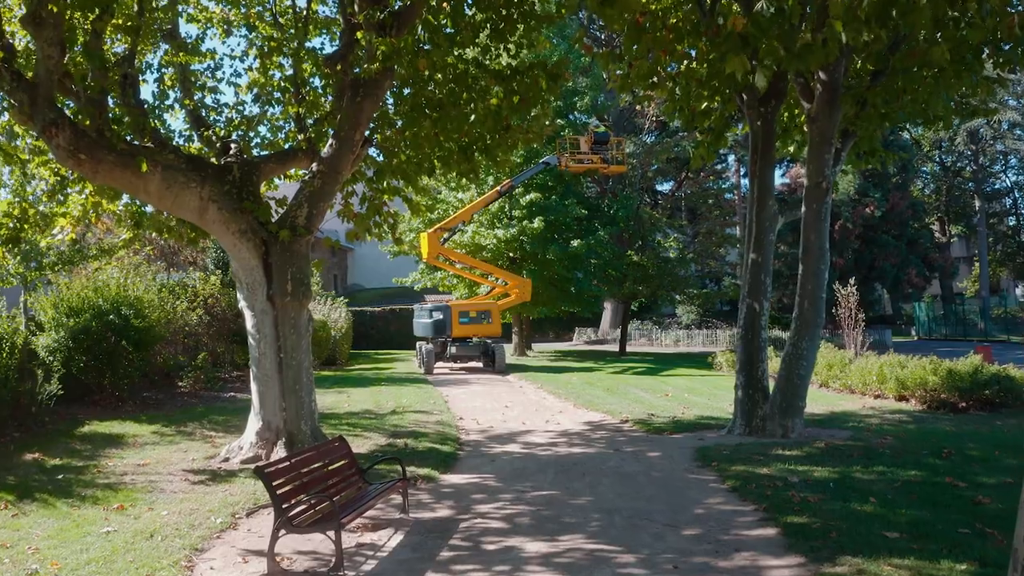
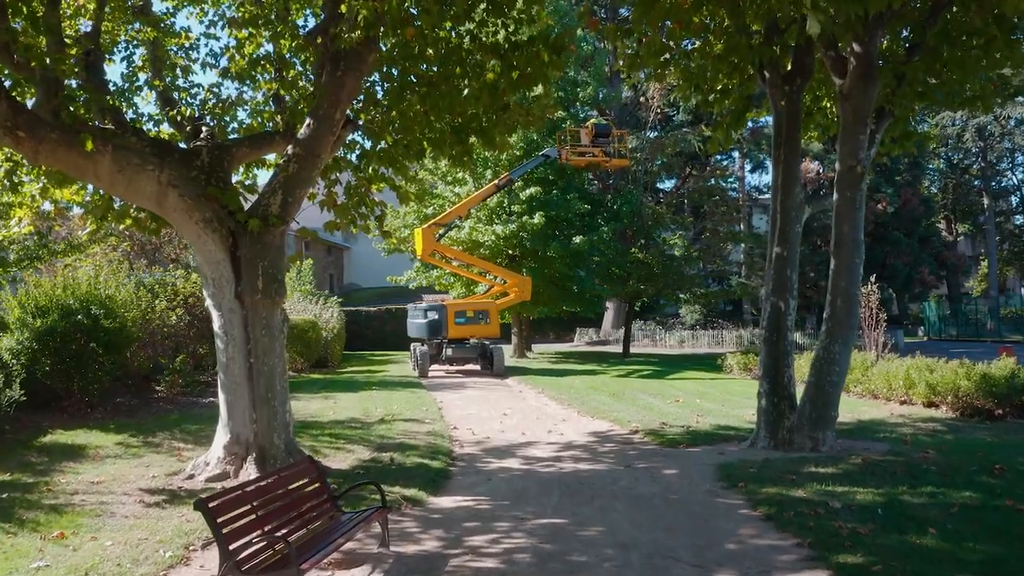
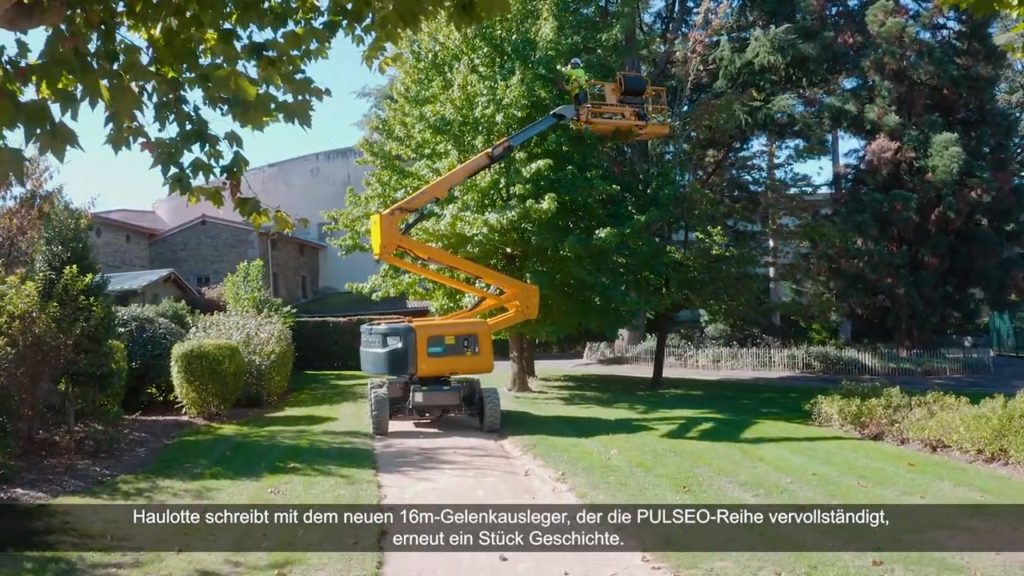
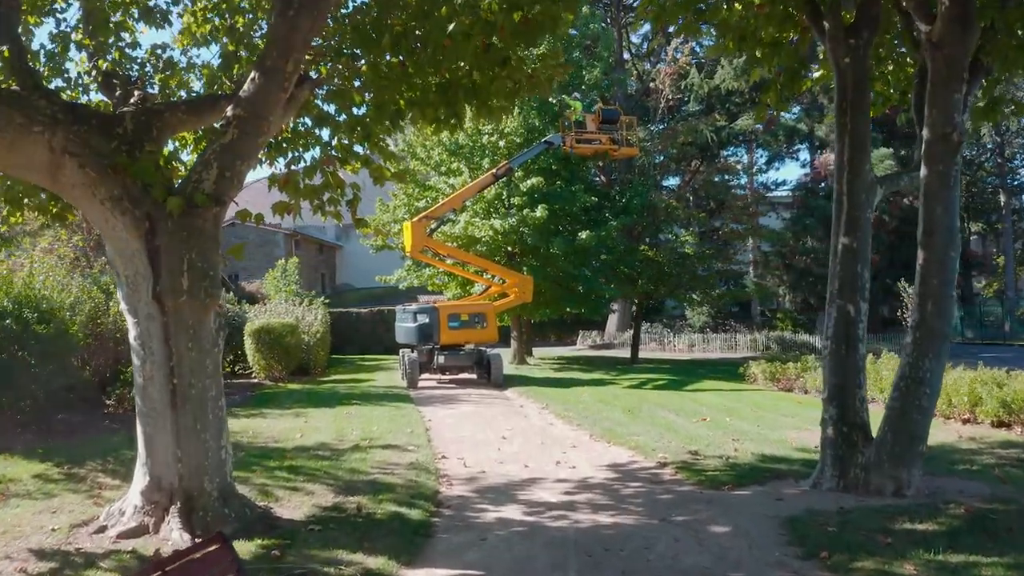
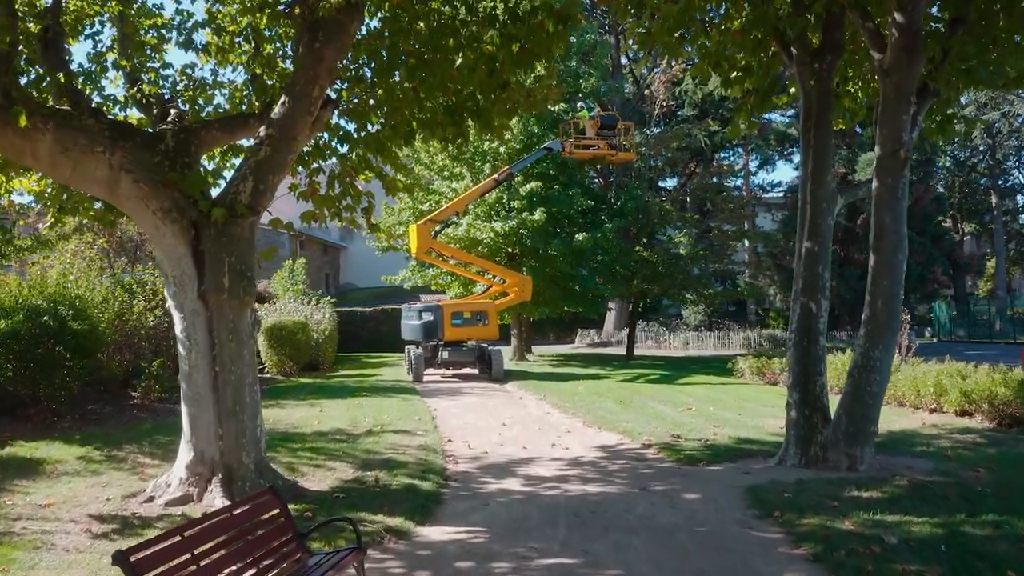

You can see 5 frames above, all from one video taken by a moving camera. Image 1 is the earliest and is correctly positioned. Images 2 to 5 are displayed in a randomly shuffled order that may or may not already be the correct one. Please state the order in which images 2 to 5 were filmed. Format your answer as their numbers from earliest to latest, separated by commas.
2, 5, 4, 3
